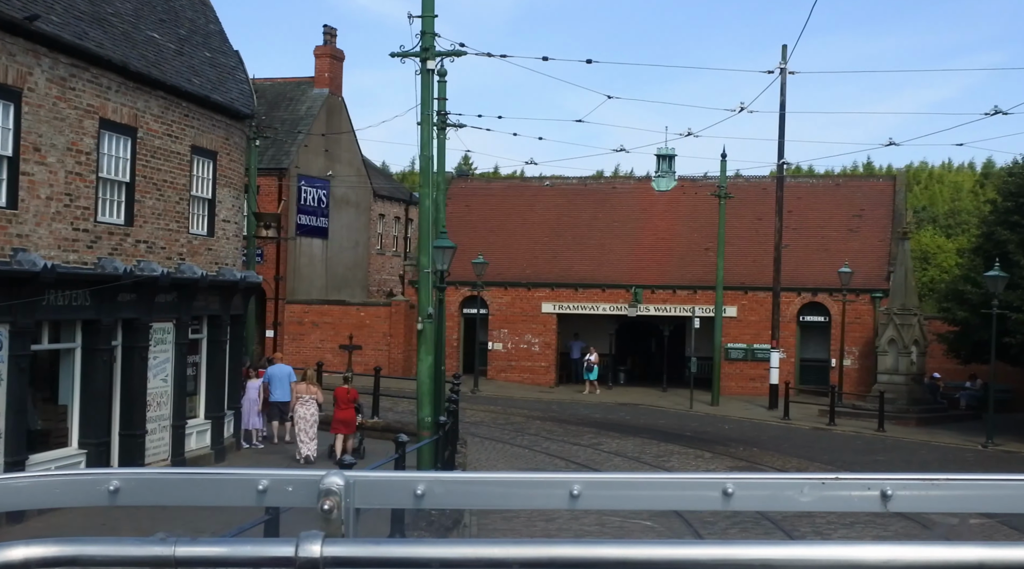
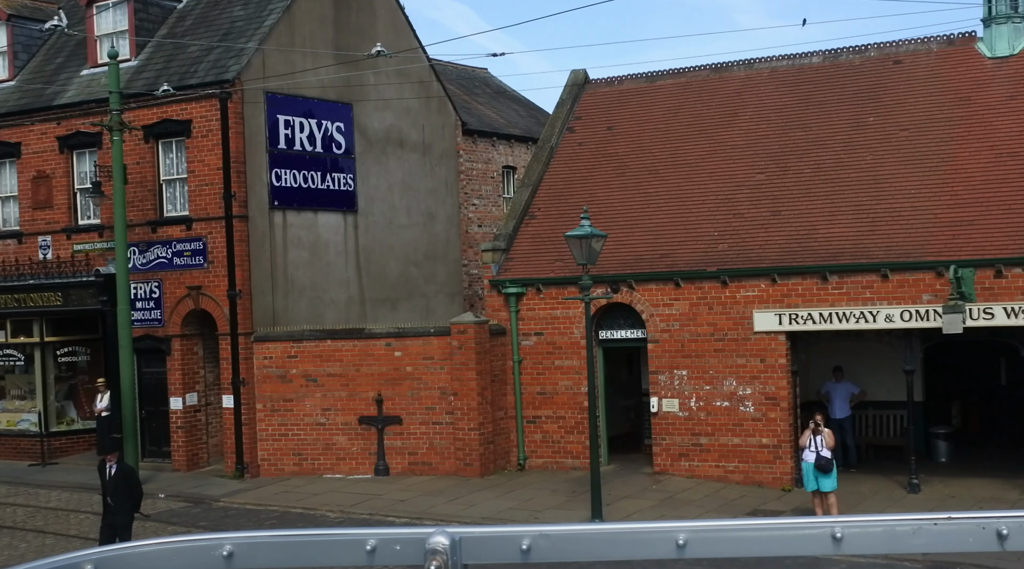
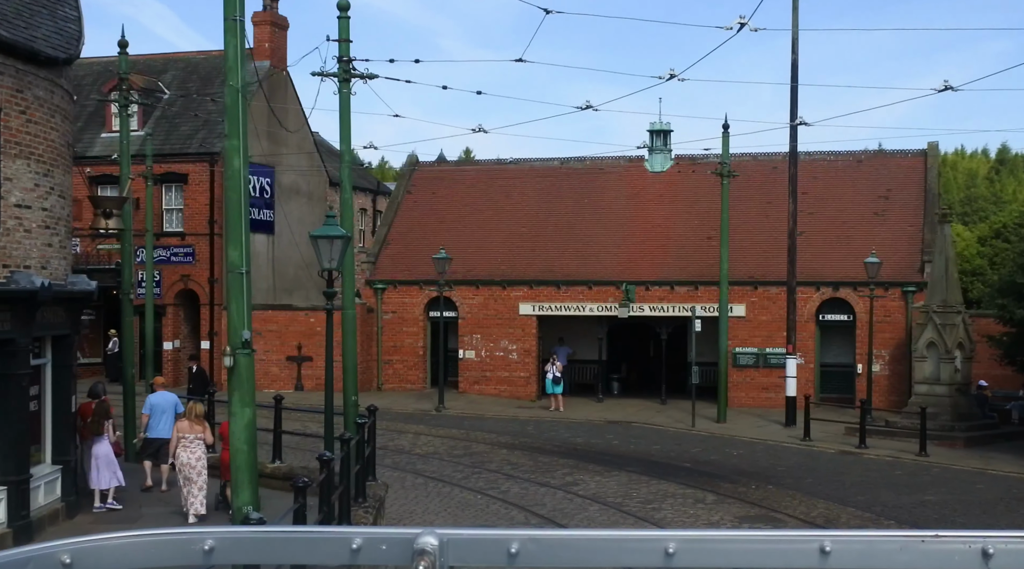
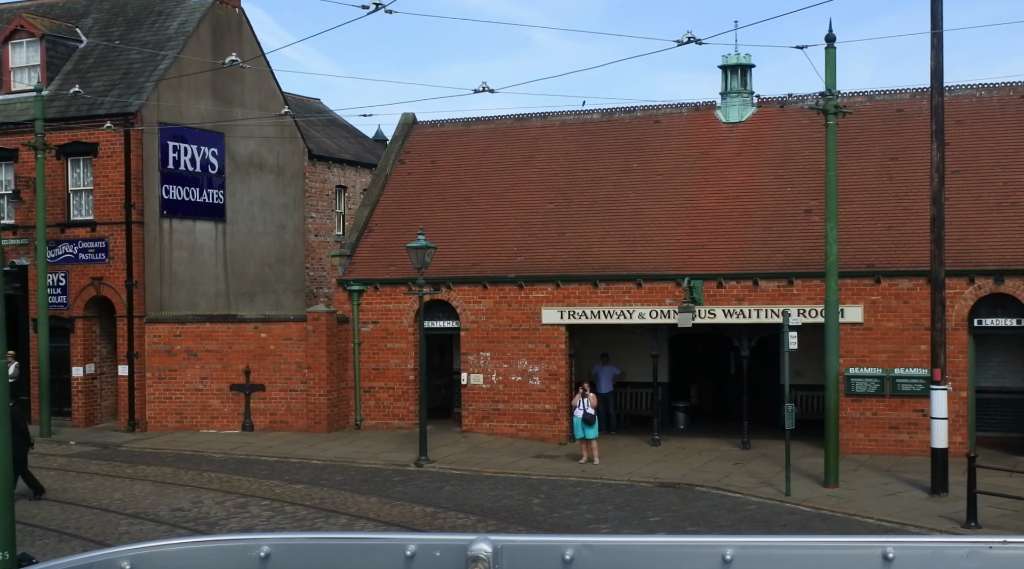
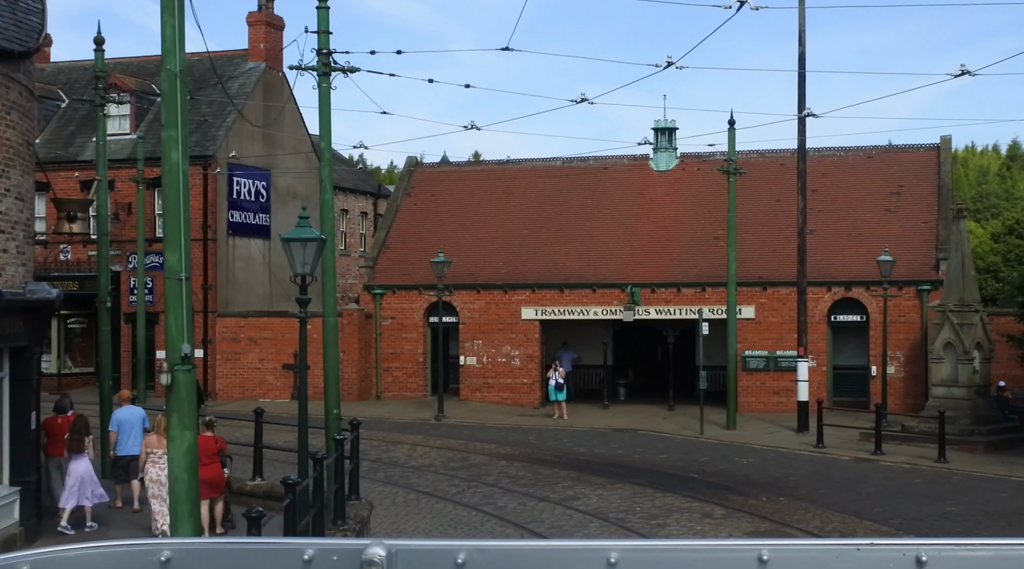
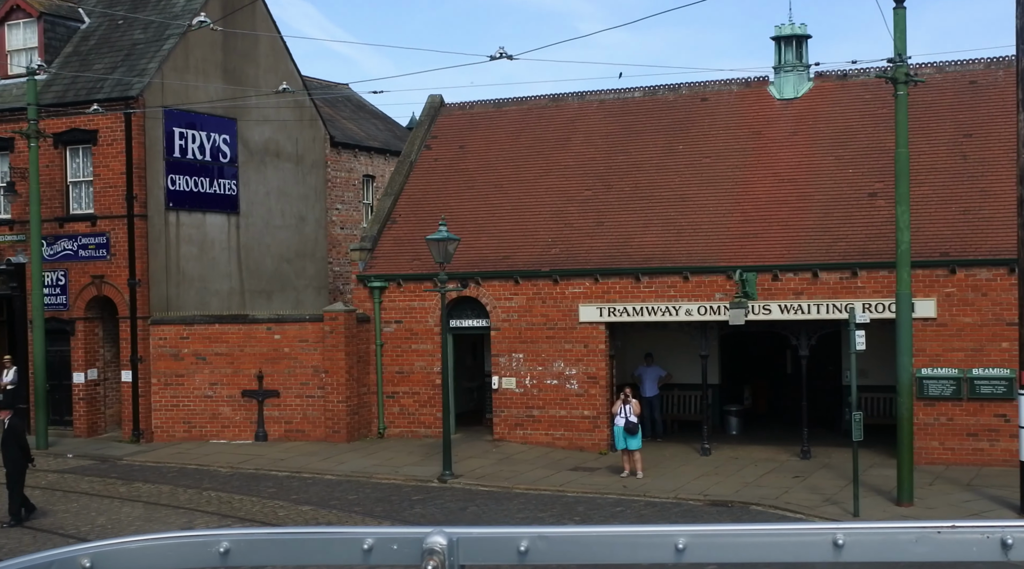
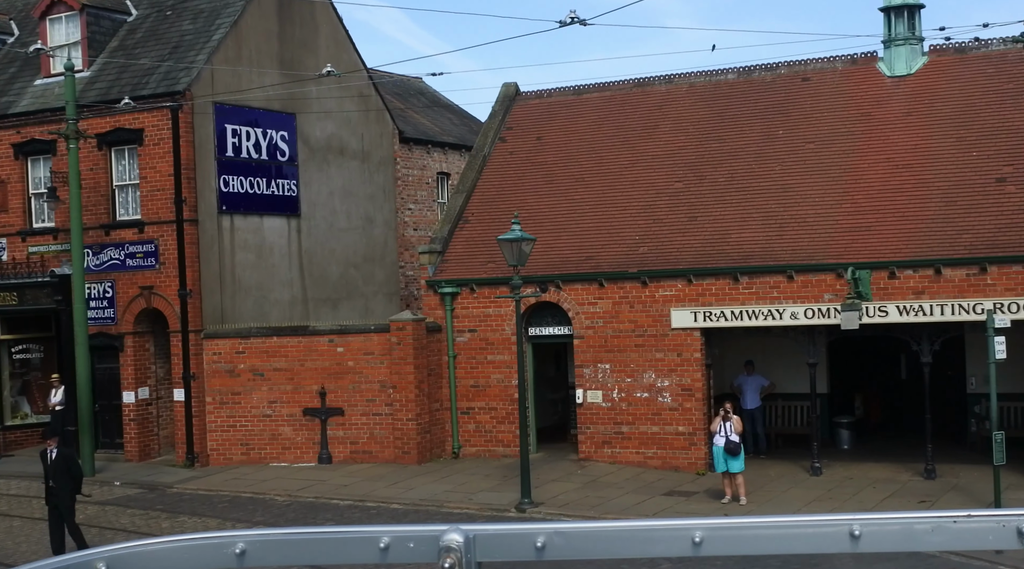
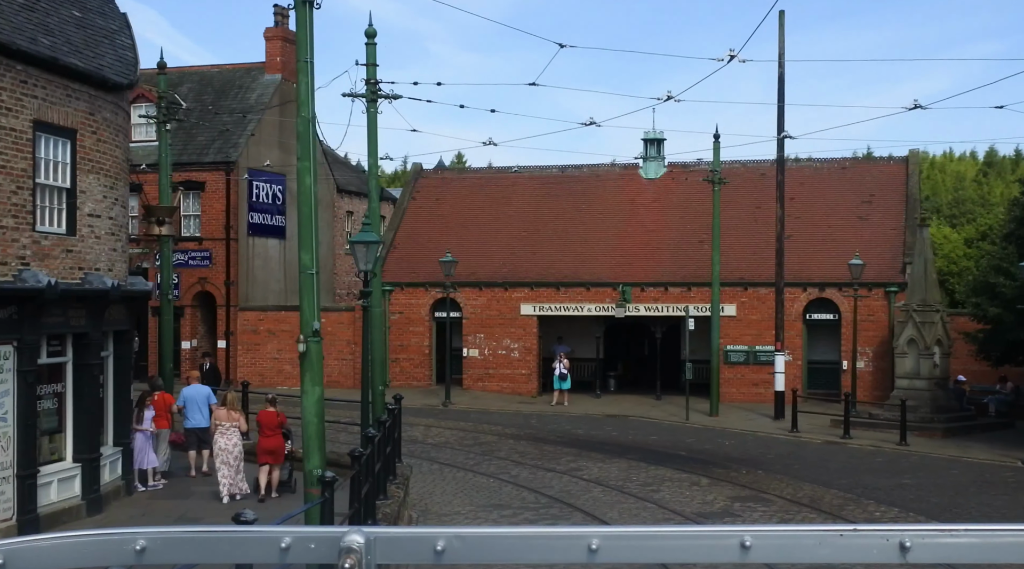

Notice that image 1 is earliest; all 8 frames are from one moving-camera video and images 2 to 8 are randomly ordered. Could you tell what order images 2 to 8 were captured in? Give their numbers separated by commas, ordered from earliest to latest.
8, 3, 5, 4, 6, 7, 2
